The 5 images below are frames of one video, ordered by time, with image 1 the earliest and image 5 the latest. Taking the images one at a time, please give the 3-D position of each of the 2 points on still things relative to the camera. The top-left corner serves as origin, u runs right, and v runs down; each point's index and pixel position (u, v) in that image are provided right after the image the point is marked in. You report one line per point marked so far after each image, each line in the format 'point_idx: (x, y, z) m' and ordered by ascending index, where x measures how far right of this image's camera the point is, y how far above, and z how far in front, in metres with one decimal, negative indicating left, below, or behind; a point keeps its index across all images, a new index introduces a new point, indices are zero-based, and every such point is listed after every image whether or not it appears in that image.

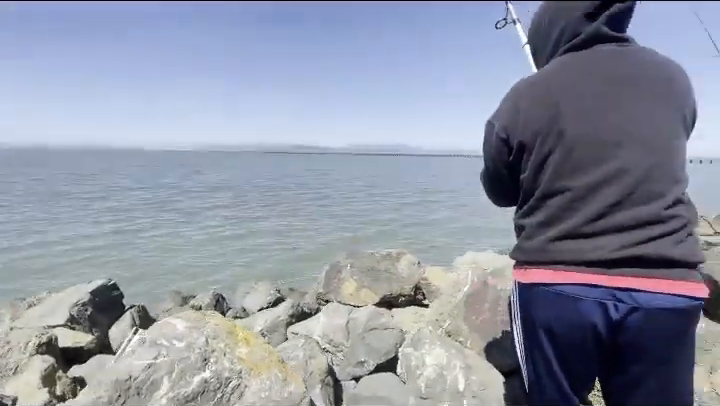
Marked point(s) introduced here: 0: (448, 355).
0: (+0.7, -1.1, +3.7) m
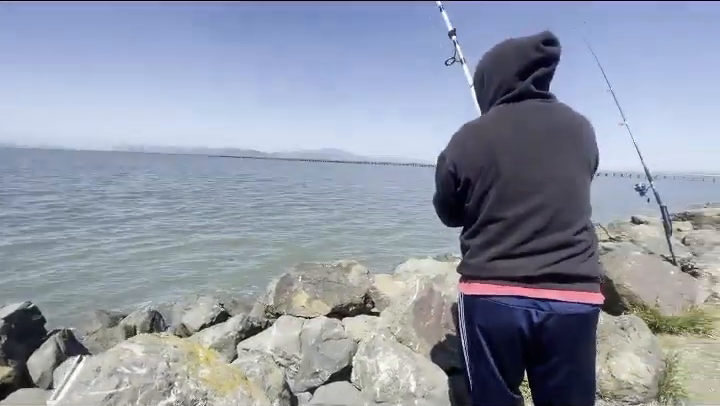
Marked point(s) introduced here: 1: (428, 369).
0: (+0.3, -1.2, +3.9) m
1: (+0.5, -1.3, +3.8) m
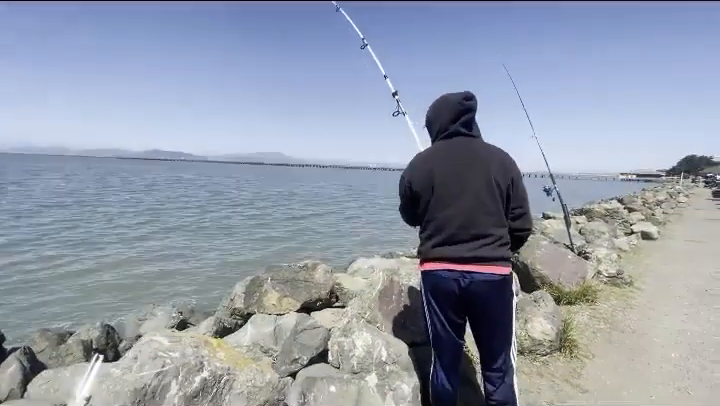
0: (+0.1, -1.3, +4.9) m
1: (+0.3, -1.4, +4.8) m
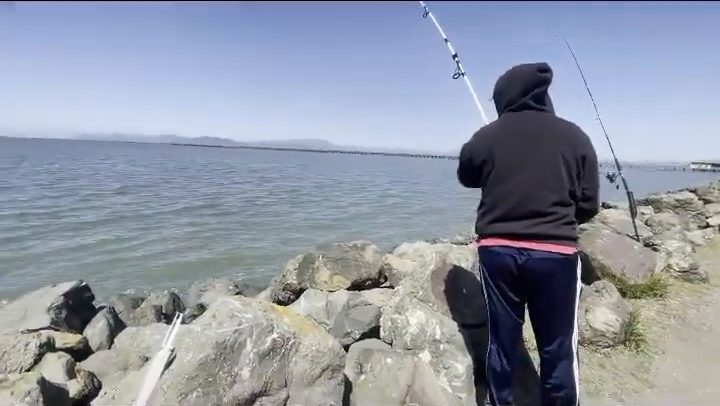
0: (+0.7, -1.1, +5.0) m
1: (+0.9, -1.2, +4.9) m
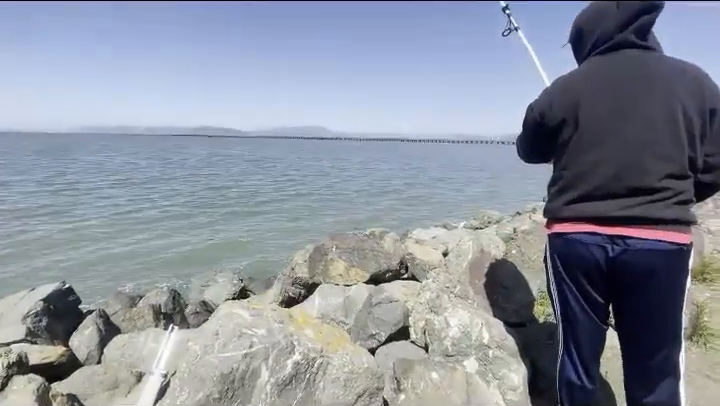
0: (+0.9, -1.0, +4.2) m
1: (+1.1, -1.0, +4.2) m
